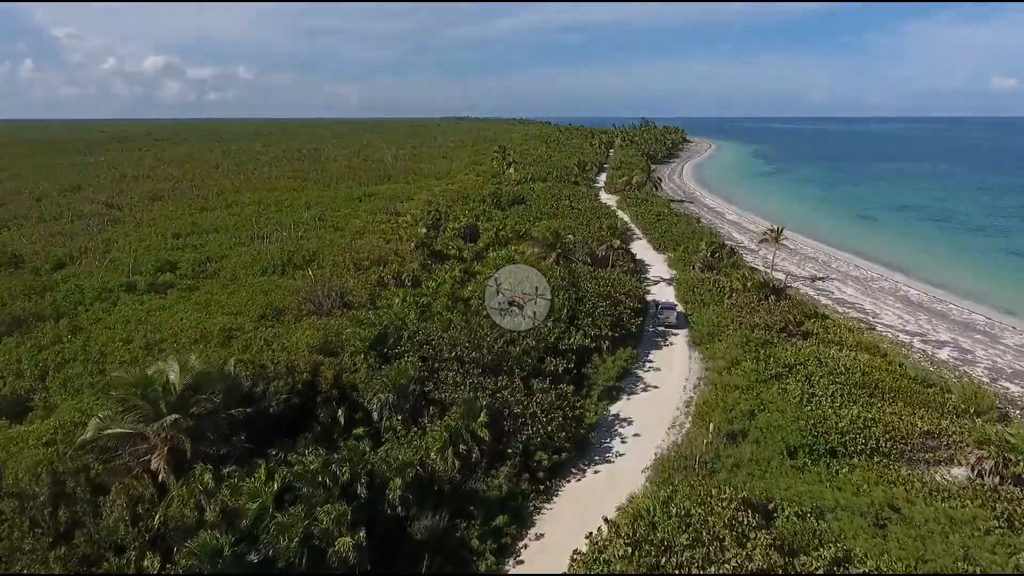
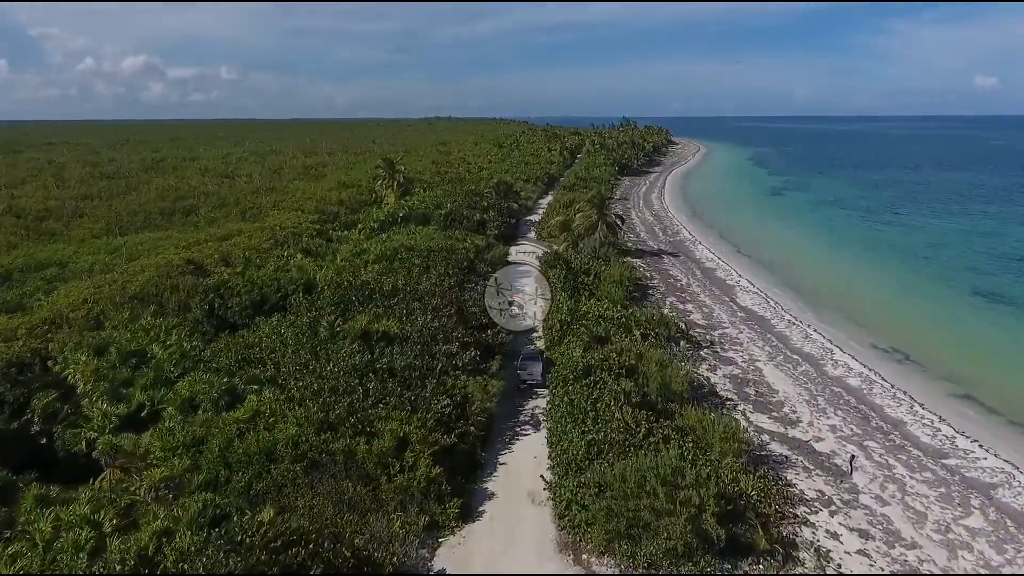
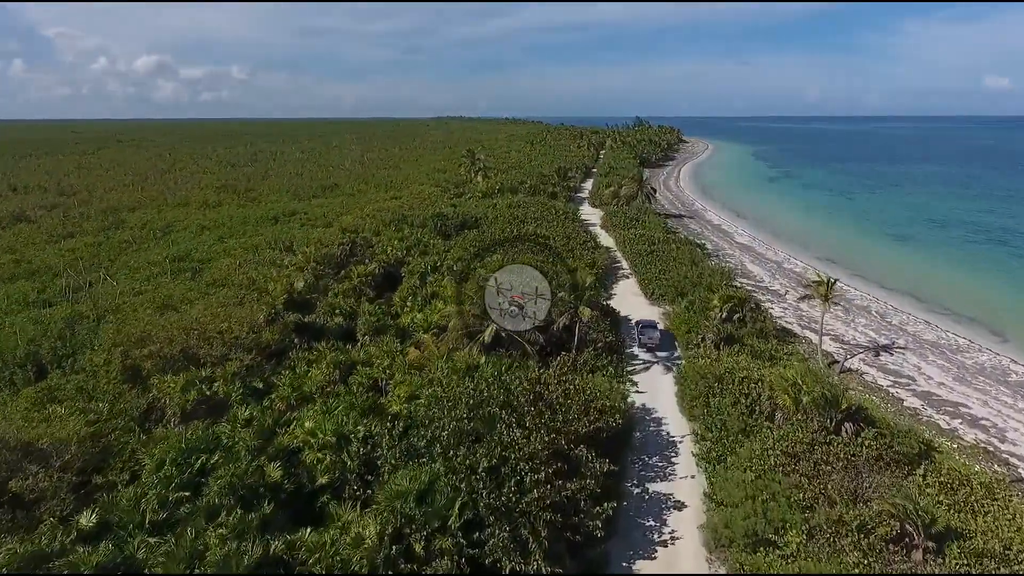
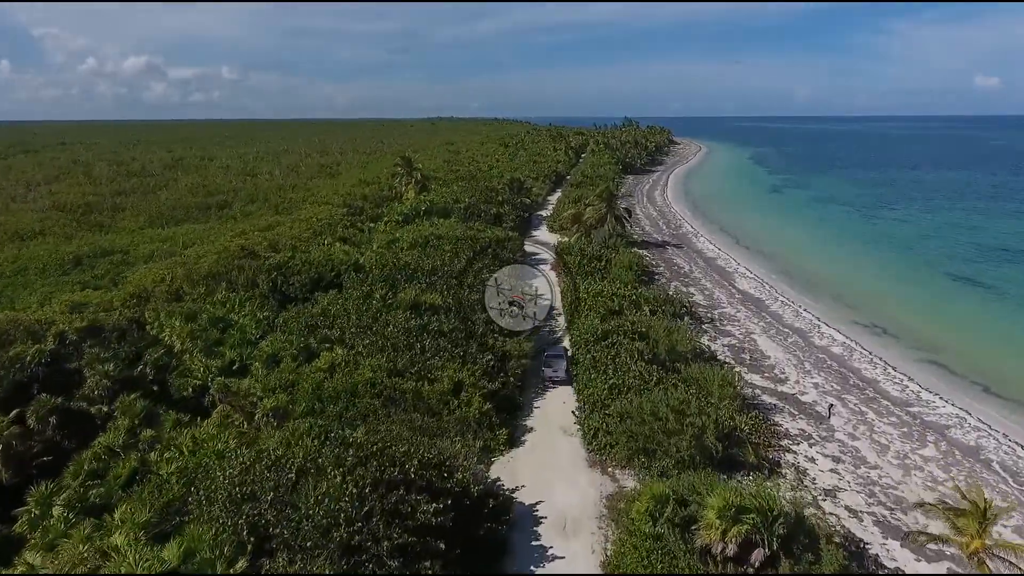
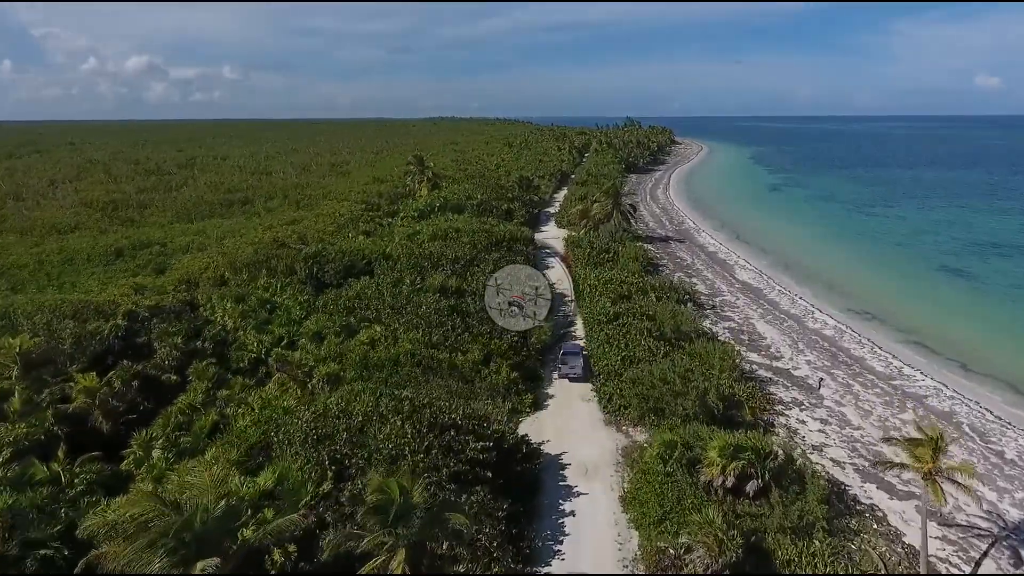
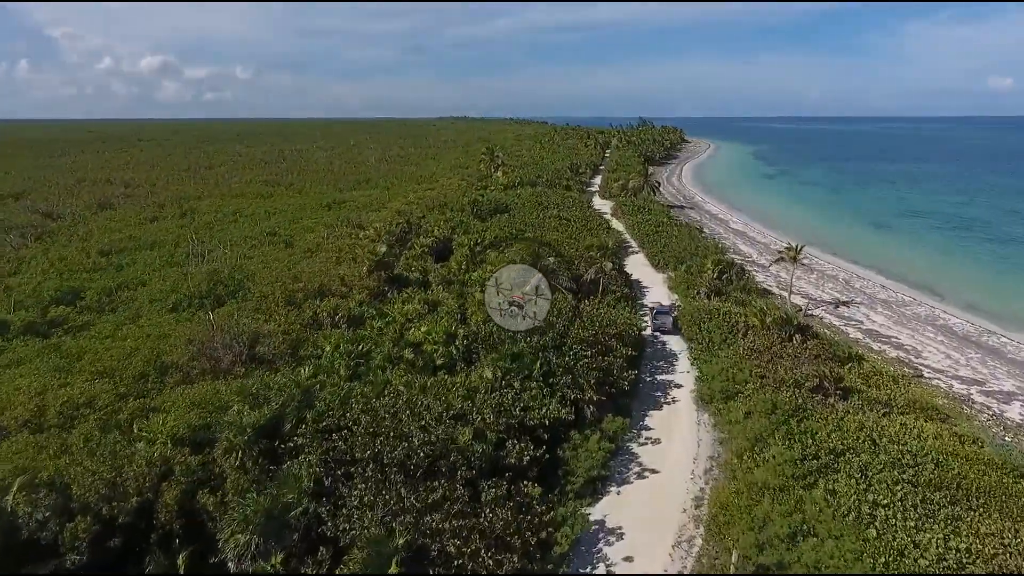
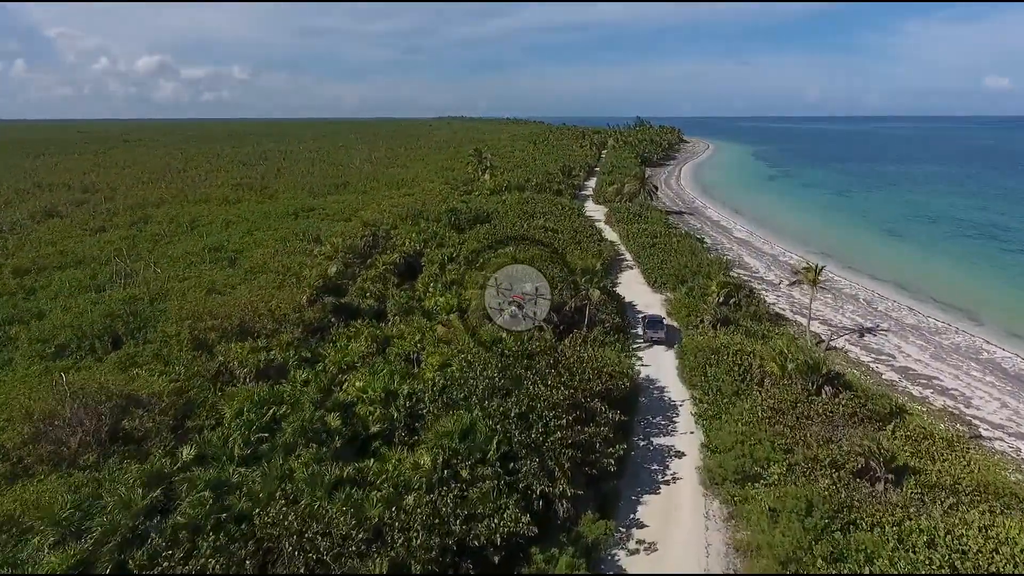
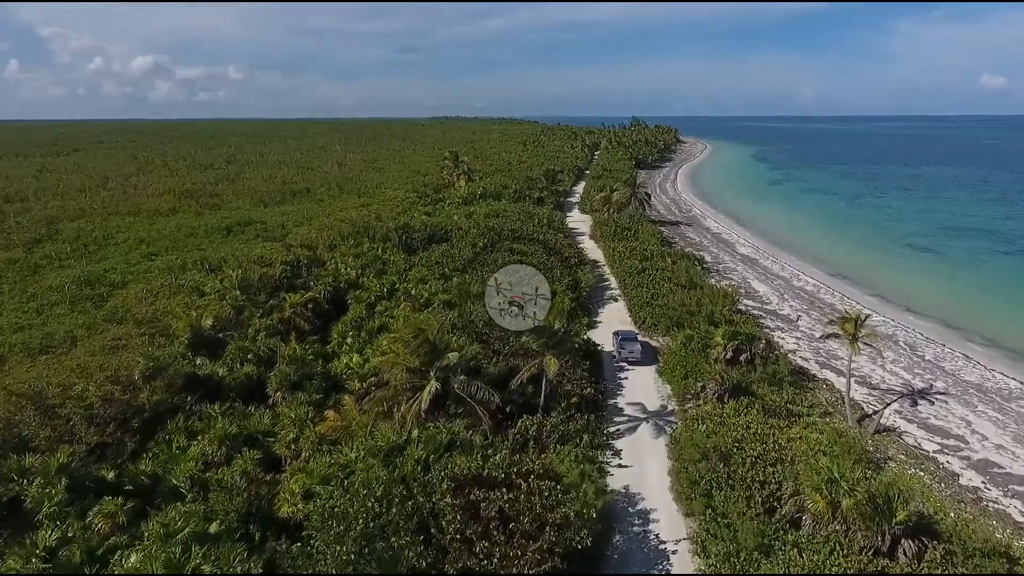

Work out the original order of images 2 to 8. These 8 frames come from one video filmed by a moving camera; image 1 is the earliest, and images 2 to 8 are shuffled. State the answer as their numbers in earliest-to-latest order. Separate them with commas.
6, 7, 3, 8, 5, 4, 2
